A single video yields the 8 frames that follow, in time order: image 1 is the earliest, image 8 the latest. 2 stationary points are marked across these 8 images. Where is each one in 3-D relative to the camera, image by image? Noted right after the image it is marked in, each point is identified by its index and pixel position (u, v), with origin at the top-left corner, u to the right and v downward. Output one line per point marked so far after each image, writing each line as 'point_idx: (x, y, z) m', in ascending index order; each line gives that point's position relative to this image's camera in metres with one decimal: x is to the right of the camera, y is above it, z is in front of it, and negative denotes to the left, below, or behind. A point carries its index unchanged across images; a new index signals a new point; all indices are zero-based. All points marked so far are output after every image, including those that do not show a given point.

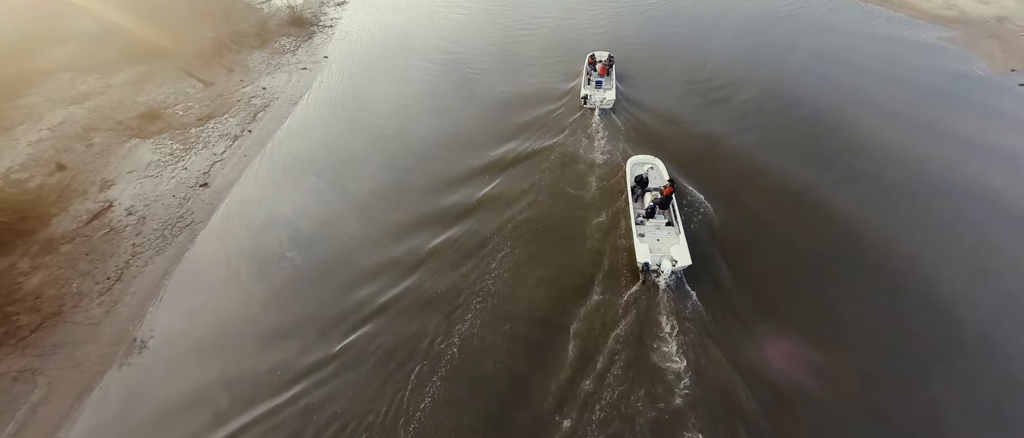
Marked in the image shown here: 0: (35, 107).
0: (-23.3, +5.8, +19.2) m
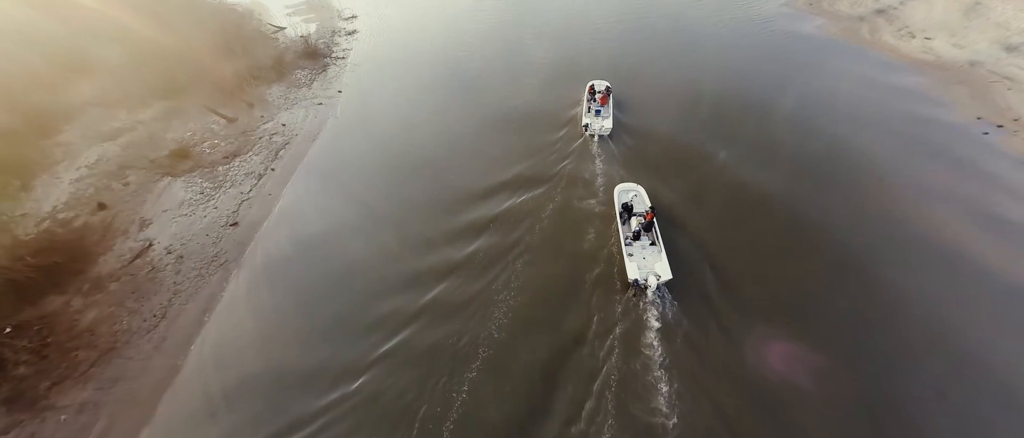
0: (-23.2, +4.2, +20.8) m
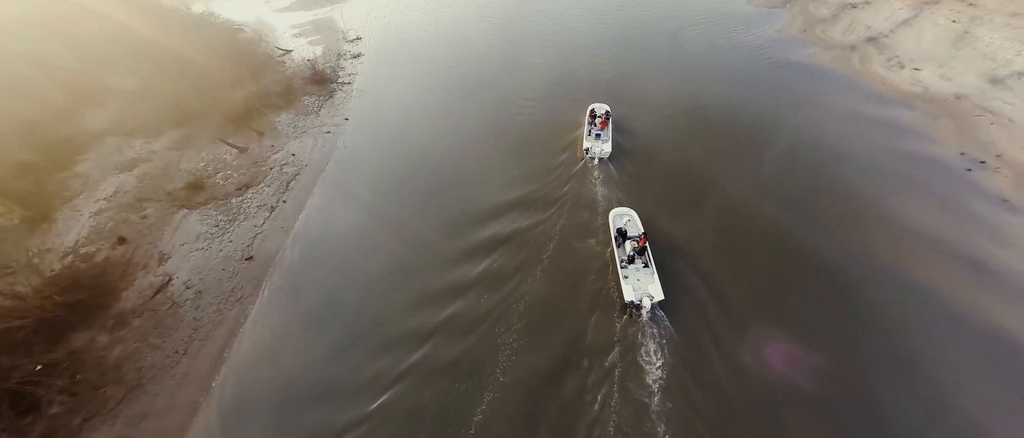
0: (-23.0, +2.6, +21.6) m
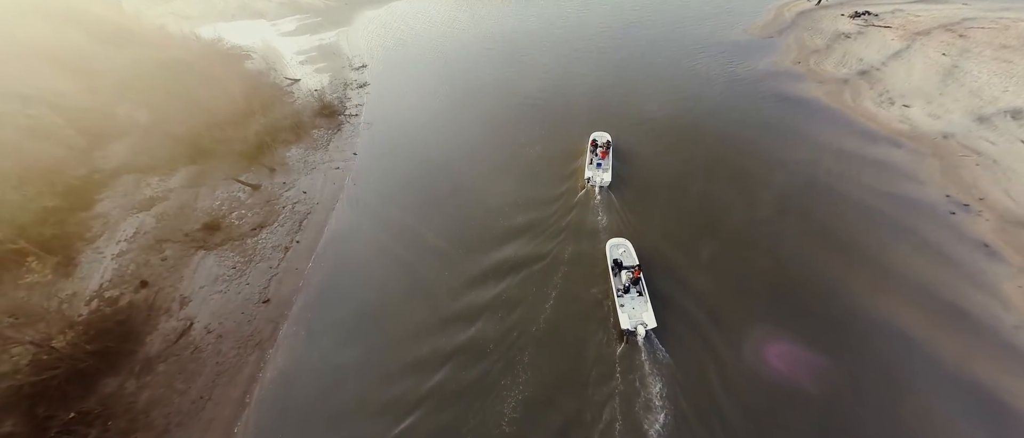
0: (-22.8, +0.3, +22.5) m
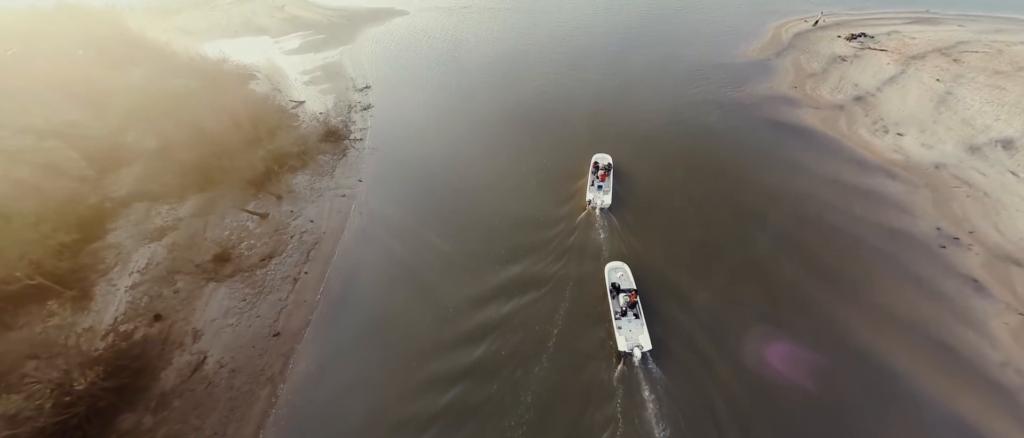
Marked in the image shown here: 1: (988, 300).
0: (-22.7, -1.5, +23.0) m
1: (+22.8, -3.9, +19.2) m
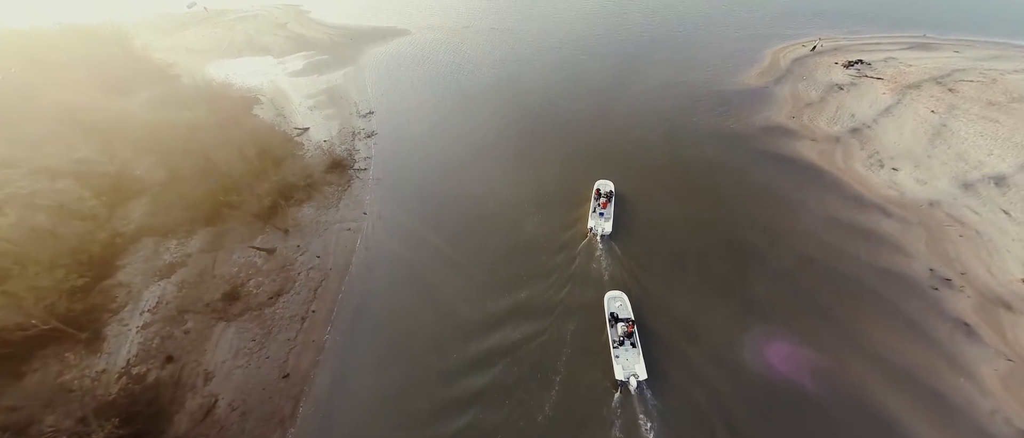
0: (-22.5, -3.9, +23.5) m
1: (+23.0, -6.2, +19.7) m
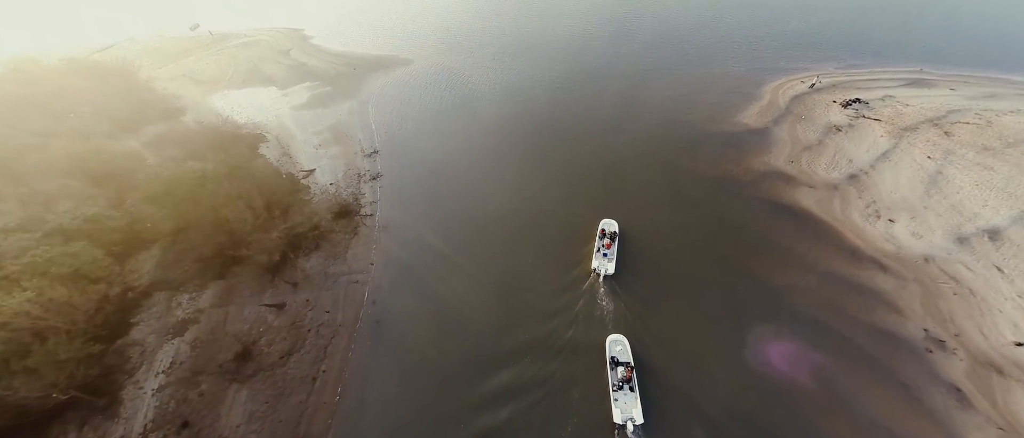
0: (-22.2, -7.6, +24.1) m
1: (+23.4, -9.9, +20.4) m
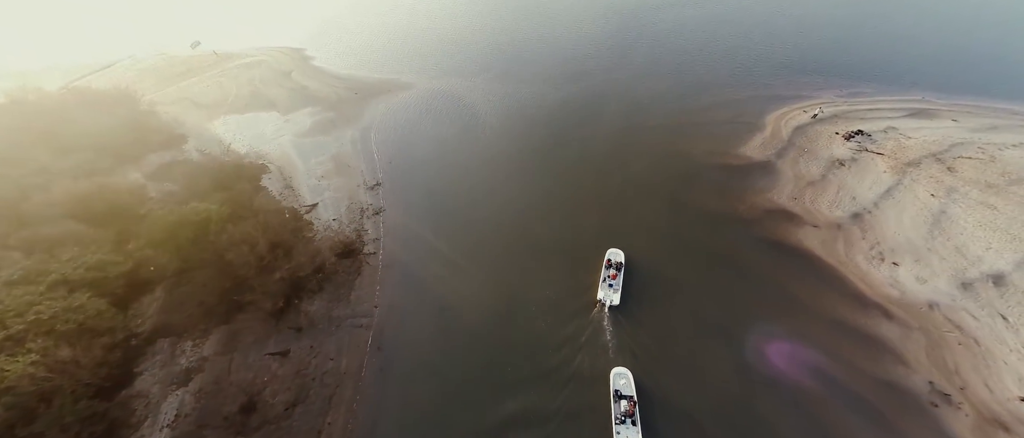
0: (-21.8, -10.8, +24.0) m
1: (+23.7, -13.0, +20.4) m
